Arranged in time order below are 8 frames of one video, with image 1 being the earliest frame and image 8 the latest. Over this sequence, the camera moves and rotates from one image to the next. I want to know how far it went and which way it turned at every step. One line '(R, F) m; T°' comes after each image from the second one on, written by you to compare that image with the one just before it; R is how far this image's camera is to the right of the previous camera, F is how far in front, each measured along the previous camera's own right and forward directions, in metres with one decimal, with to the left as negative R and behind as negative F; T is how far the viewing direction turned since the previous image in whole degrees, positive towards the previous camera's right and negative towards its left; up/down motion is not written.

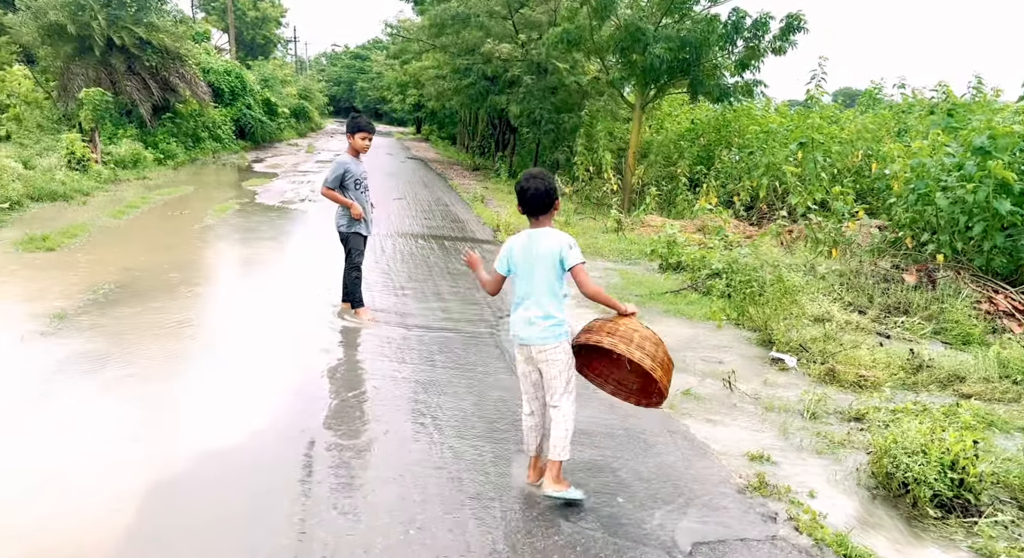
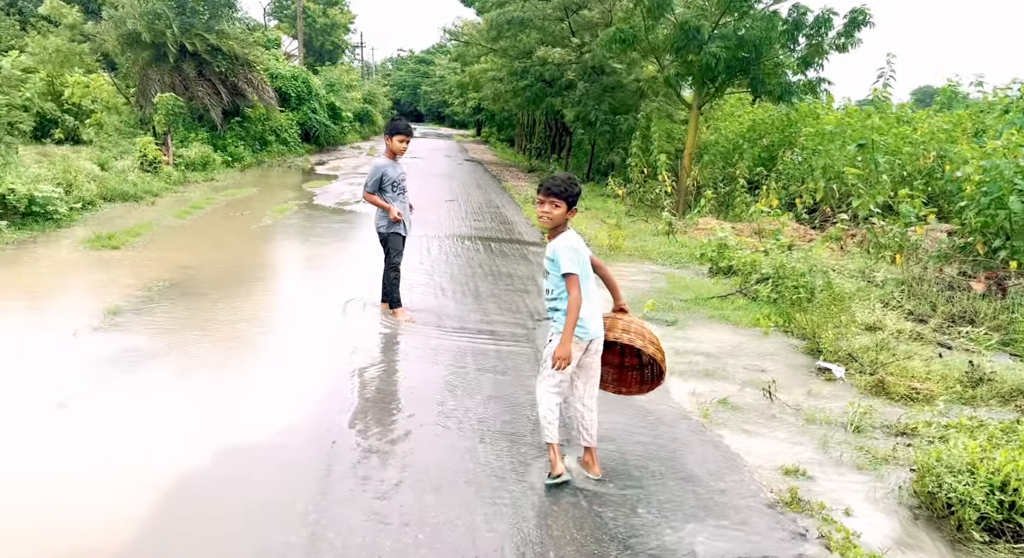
(+0.2, +0.1) m; -5°
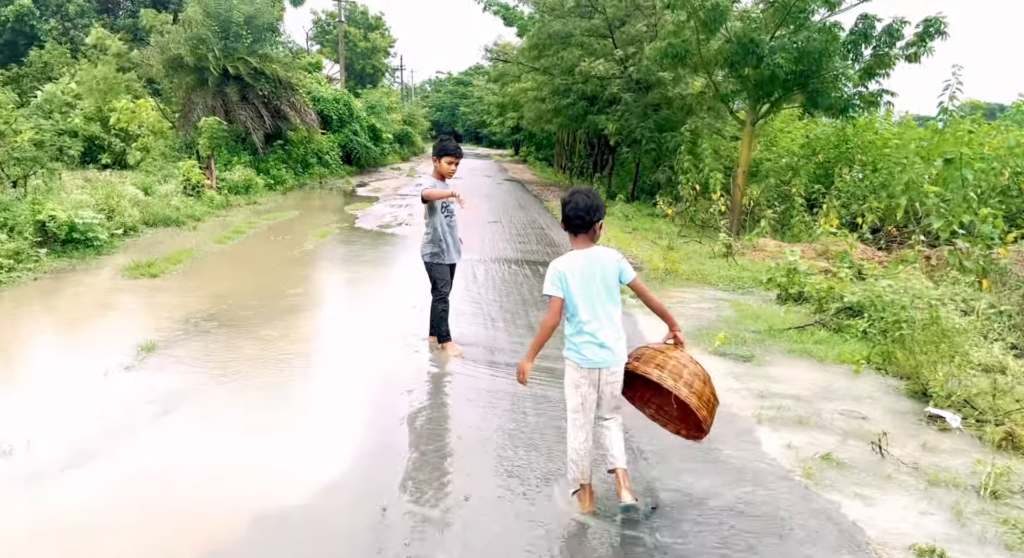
(-0.2, +0.5) m; -3°
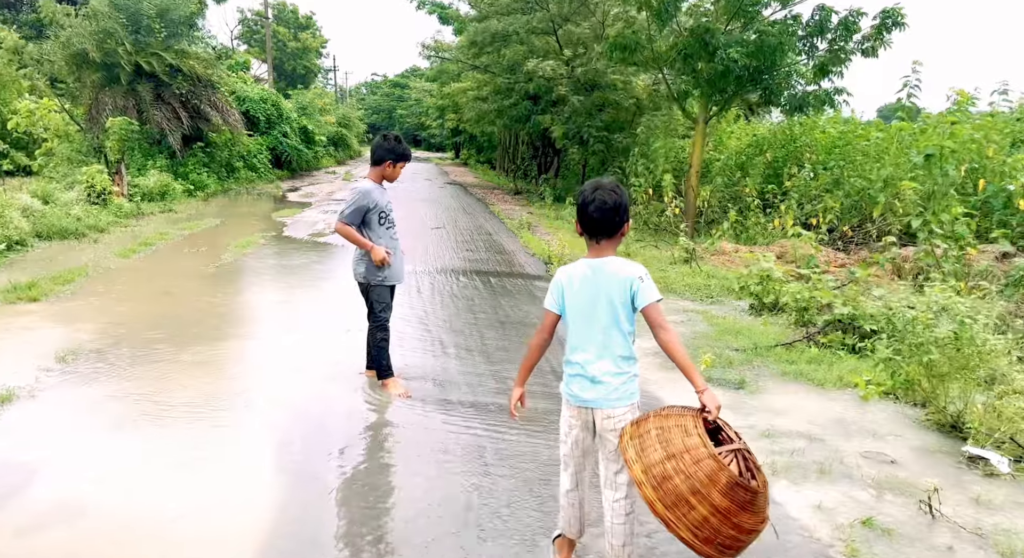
(-0.1, +0.9) m; +5°
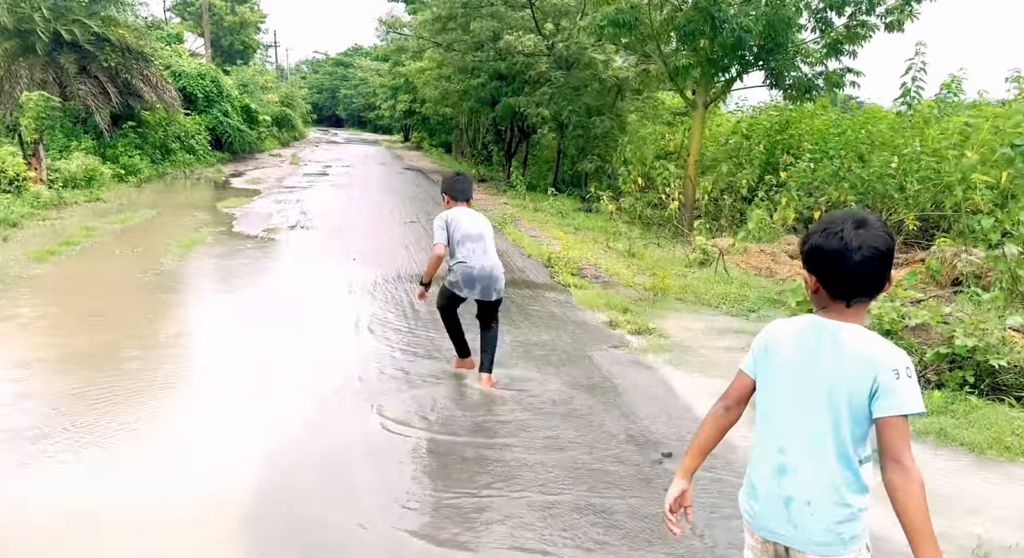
(-0.7, +1.4) m; +4°
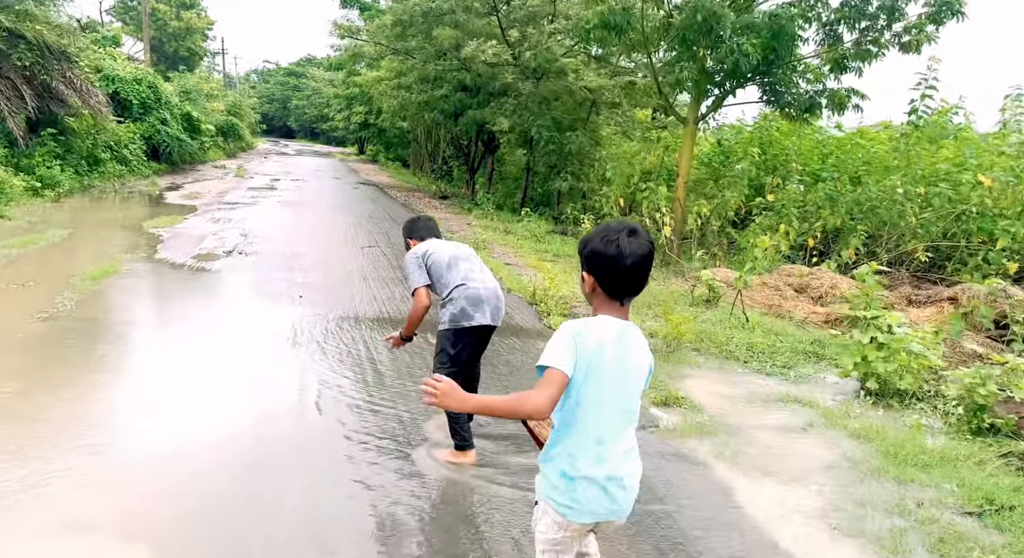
(-0.3, +1.4) m; +4°
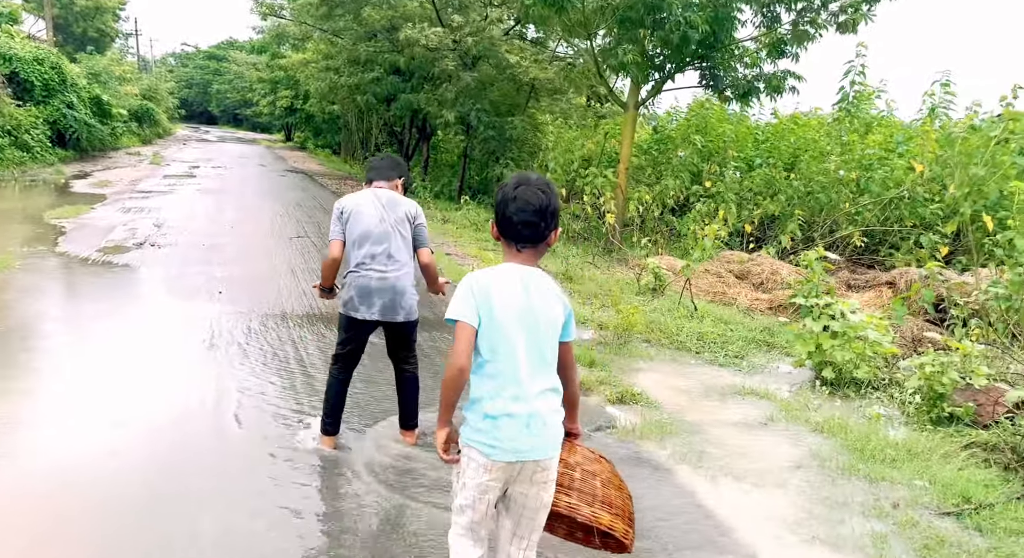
(-0.1, +0.4) m; +5°
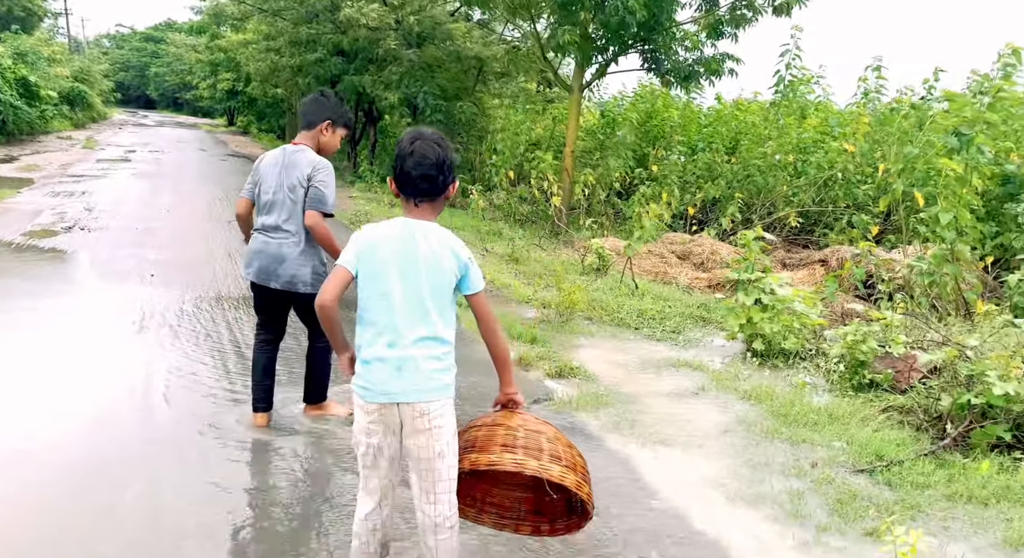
(+0.1, 0.0) m; +4°
